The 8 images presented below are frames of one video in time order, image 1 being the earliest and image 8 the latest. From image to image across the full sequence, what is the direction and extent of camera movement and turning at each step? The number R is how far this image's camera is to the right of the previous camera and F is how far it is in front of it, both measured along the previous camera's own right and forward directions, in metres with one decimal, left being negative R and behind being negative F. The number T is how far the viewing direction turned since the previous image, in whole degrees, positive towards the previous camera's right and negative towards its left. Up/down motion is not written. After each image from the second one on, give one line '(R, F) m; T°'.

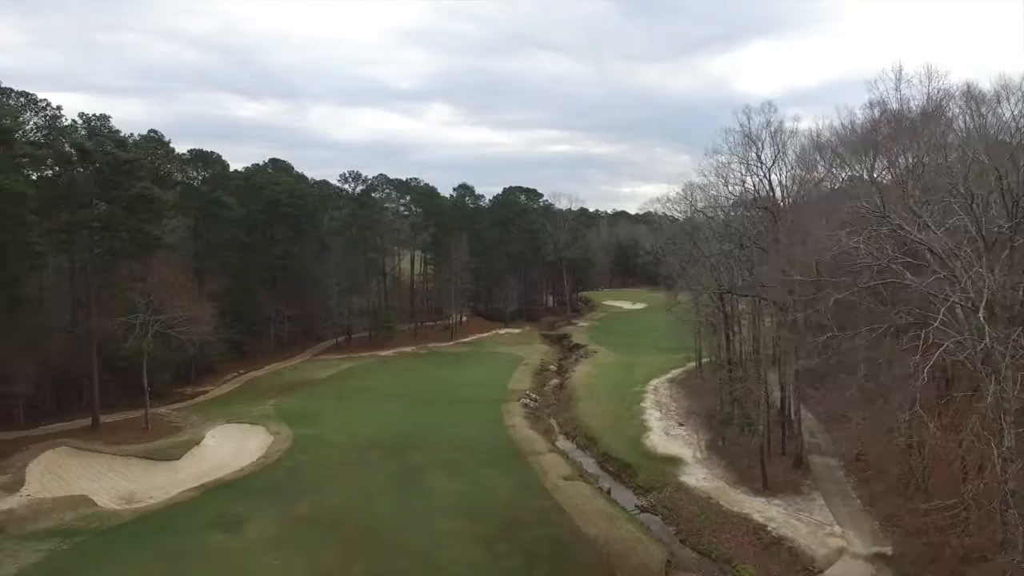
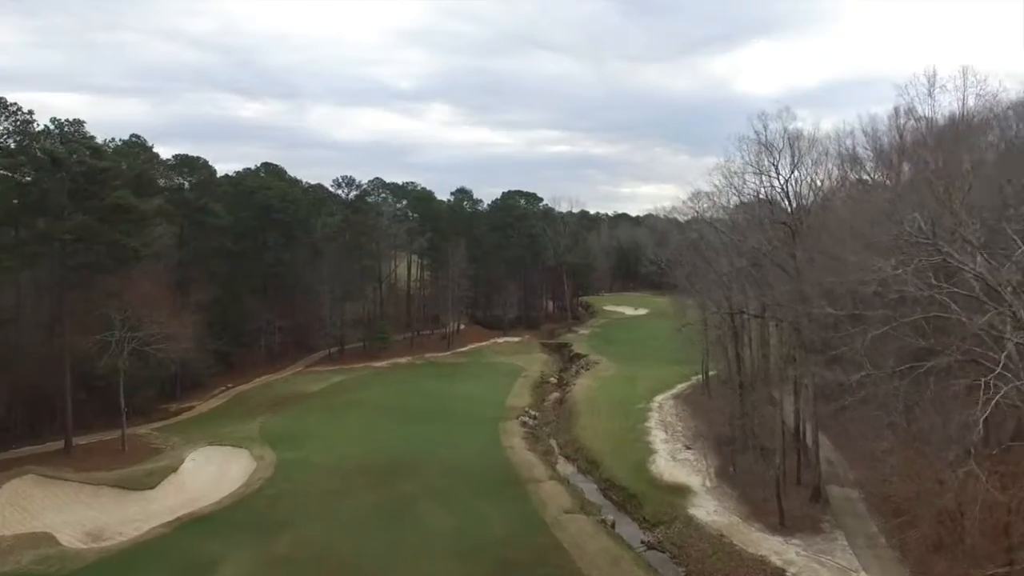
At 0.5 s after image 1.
(+0.1, +1.7) m; 0°
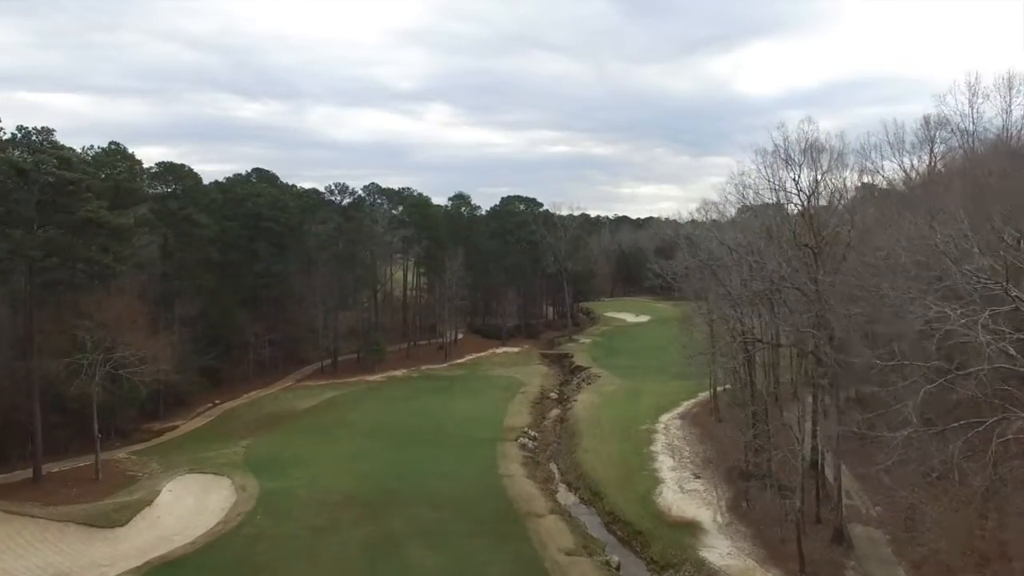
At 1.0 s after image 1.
(+0.1, +1.8) m; 0°
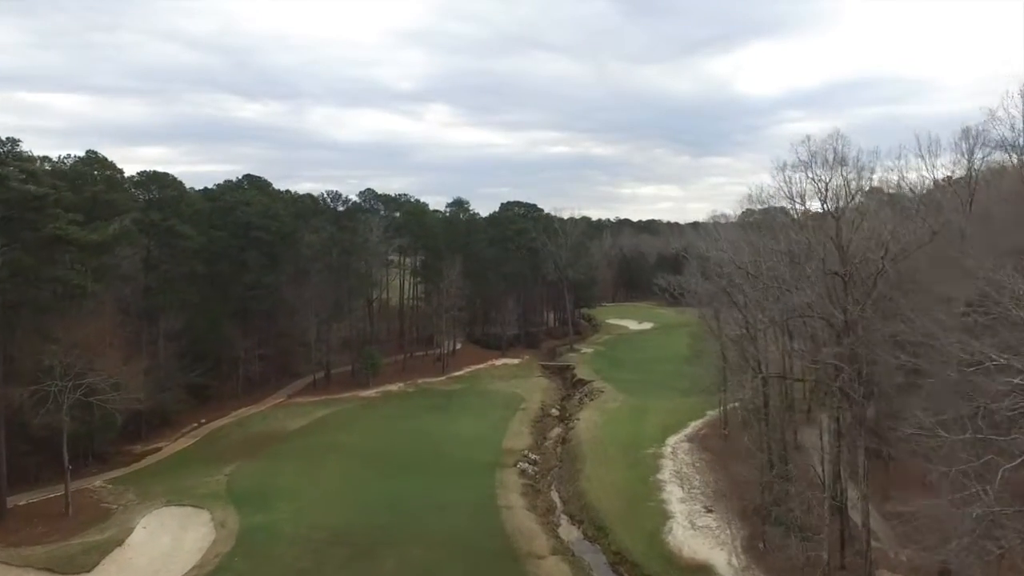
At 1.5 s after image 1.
(0.0, +1.8) m; 0°
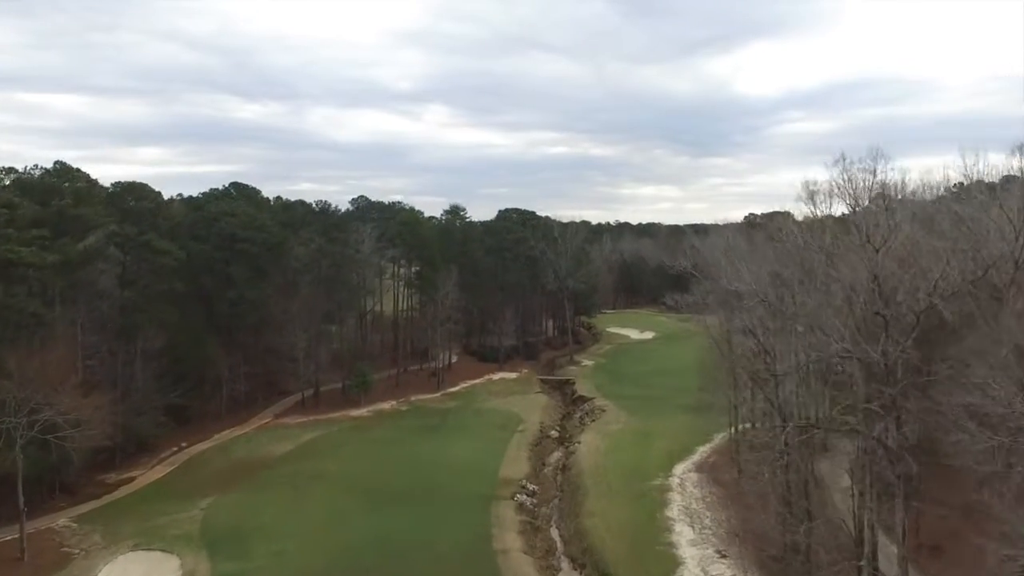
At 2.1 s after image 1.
(+0.1, +2.2) m; 0°
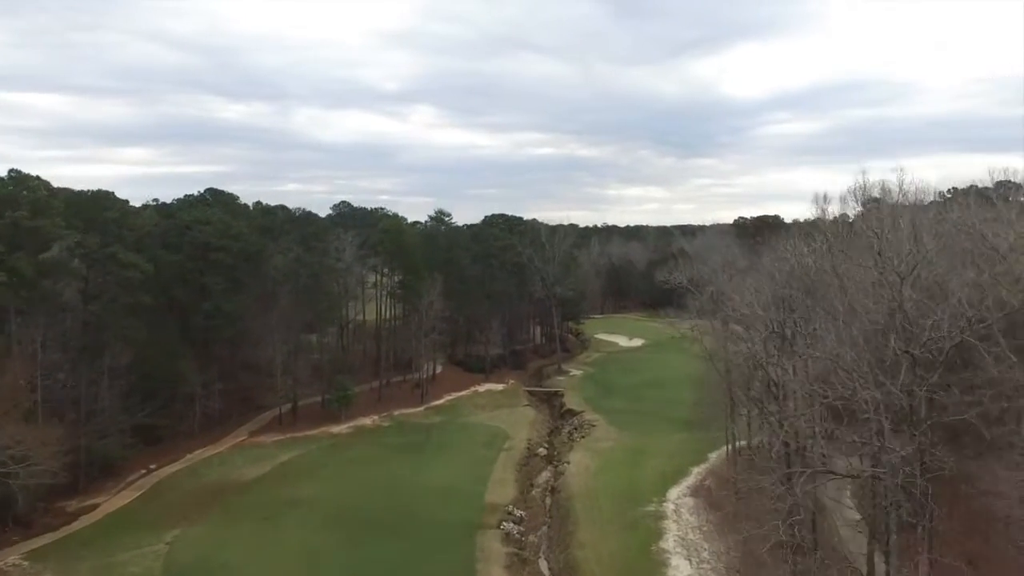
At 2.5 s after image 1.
(+0.1, +1.7) m; +1°
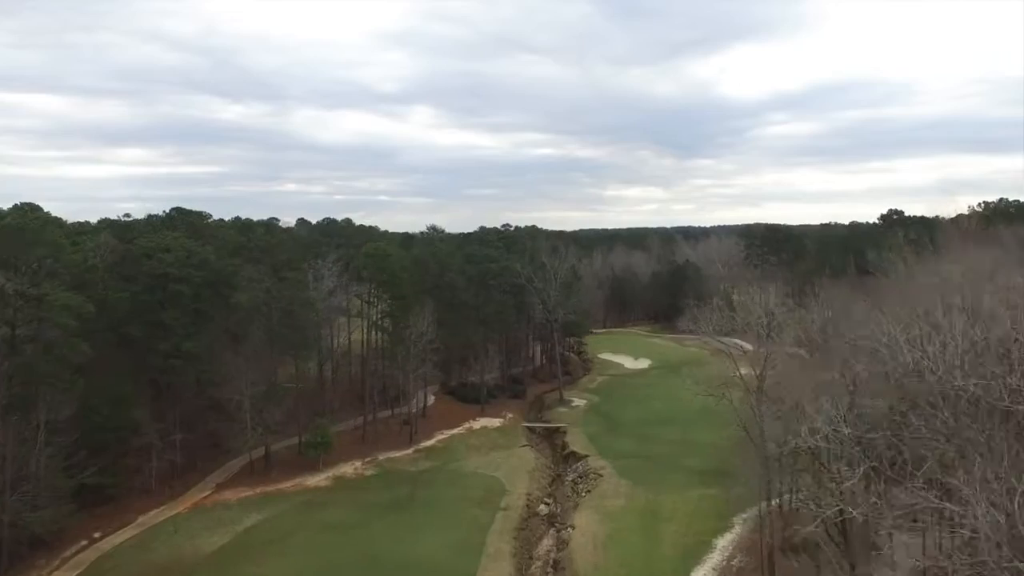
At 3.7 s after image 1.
(+0.1, +4.7) m; 0°
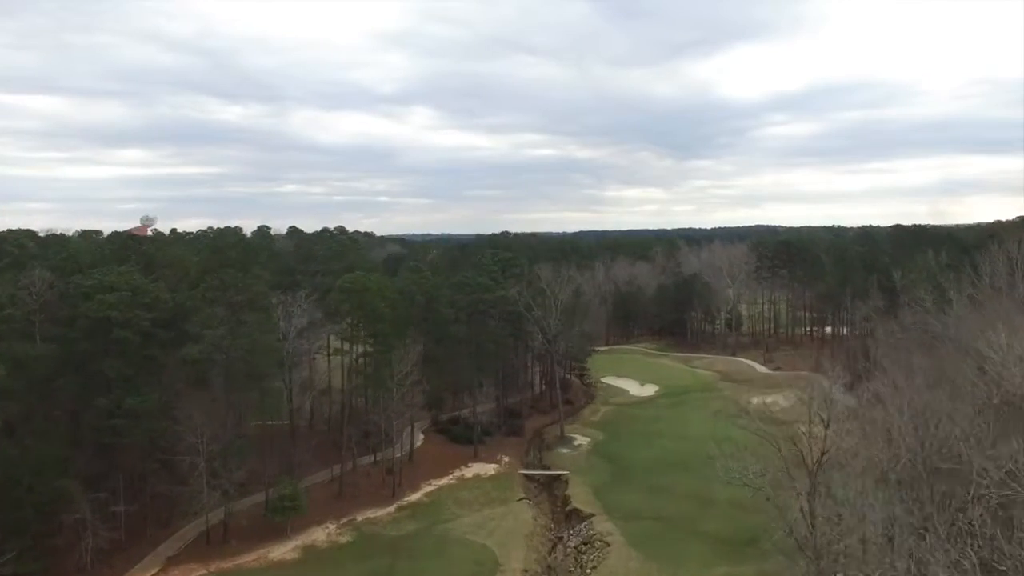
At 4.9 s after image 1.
(+0.2, +5.1) m; 0°
